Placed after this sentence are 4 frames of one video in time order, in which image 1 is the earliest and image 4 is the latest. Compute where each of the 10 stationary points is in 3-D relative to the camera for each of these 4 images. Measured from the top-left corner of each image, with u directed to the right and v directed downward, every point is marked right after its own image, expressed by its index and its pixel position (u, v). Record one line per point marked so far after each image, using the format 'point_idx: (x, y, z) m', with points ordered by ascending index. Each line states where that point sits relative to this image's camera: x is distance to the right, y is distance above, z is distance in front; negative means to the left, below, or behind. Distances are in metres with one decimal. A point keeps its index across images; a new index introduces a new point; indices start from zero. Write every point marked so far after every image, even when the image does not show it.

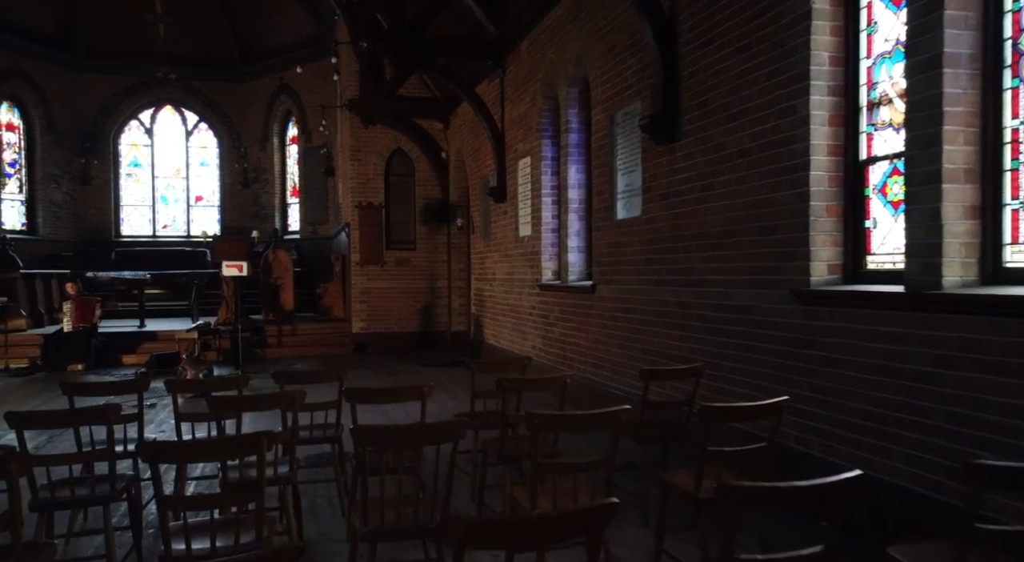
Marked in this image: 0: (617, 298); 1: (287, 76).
0: (+0.8, -0.1, +6.0) m
1: (-5.0, +4.6, +16.8) m
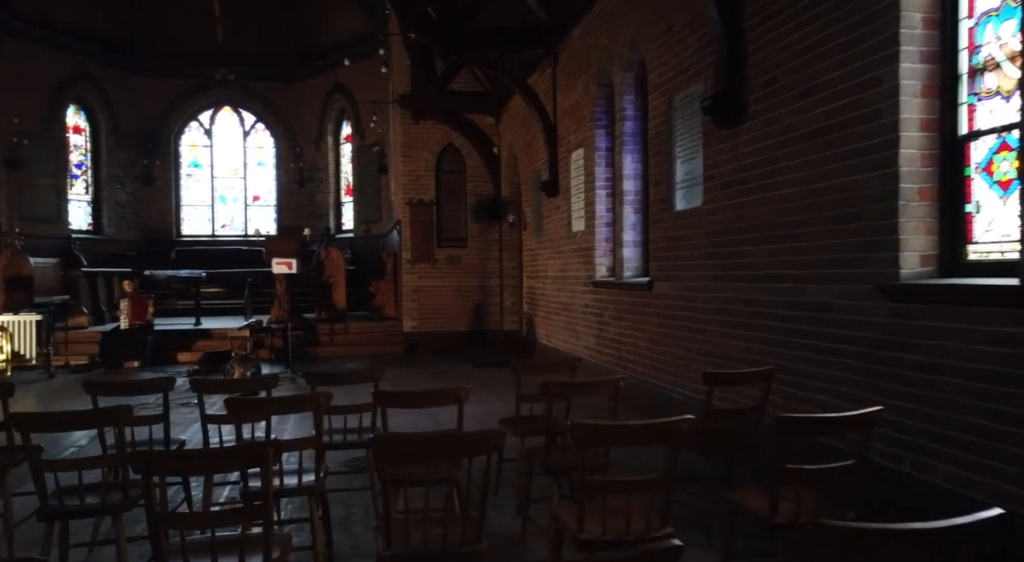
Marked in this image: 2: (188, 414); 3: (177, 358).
0: (+1.2, -0.1, +5.6) m
1: (-3.8, +4.6, +16.8) m
2: (-2.7, -1.1, +6.2) m
3: (-4.8, -1.1, +10.8) m
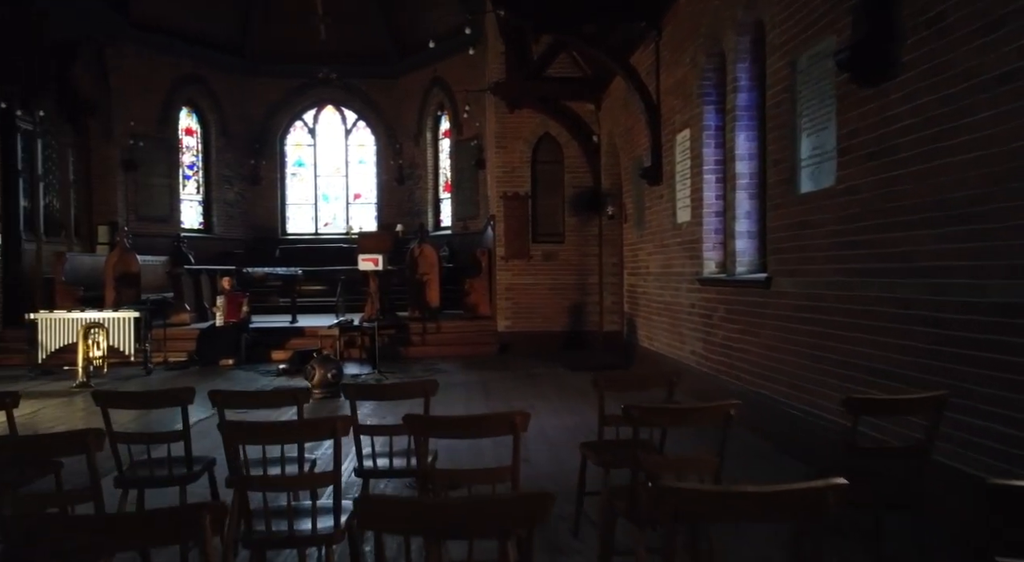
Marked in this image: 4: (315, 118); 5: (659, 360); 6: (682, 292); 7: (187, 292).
0: (+1.8, -0.1, +4.7) m
1: (-1.6, +4.7, +16.5) m
2: (-2.0, -1.1, +5.8) m
3: (-3.5, -1.1, +10.7) m
4: (-4.9, +4.0, +18.4) m
5: (+1.6, -0.8, +7.9) m
6: (+1.6, -0.1, +7.1) m
7: (-5.2, -0.2, +12.0) m
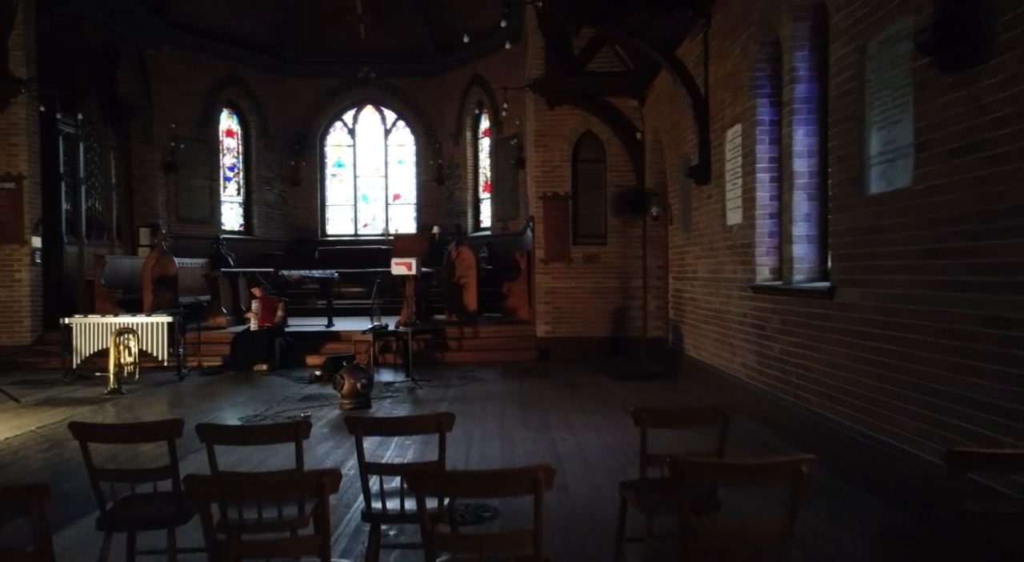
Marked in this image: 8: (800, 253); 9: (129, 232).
0: (+2.0, -0.2, +4.2) m
1: (-0.7, +4.6, +16.1) m
2: (-1.7, -1.1, +5.6) m
3: (-2.9, -1.1, +10.5) m
4: (-3.8, +4.0, +18.3) m
5: (+1.9, -0.9, +7.4) m
6: (+2.0, -0.2, +6.6) m
7: (-4.6, -0.2, +11.9) m
8: (+2.1, +0.2, +5.3) m
9: (-7.4, +0.9, +14.5) m
